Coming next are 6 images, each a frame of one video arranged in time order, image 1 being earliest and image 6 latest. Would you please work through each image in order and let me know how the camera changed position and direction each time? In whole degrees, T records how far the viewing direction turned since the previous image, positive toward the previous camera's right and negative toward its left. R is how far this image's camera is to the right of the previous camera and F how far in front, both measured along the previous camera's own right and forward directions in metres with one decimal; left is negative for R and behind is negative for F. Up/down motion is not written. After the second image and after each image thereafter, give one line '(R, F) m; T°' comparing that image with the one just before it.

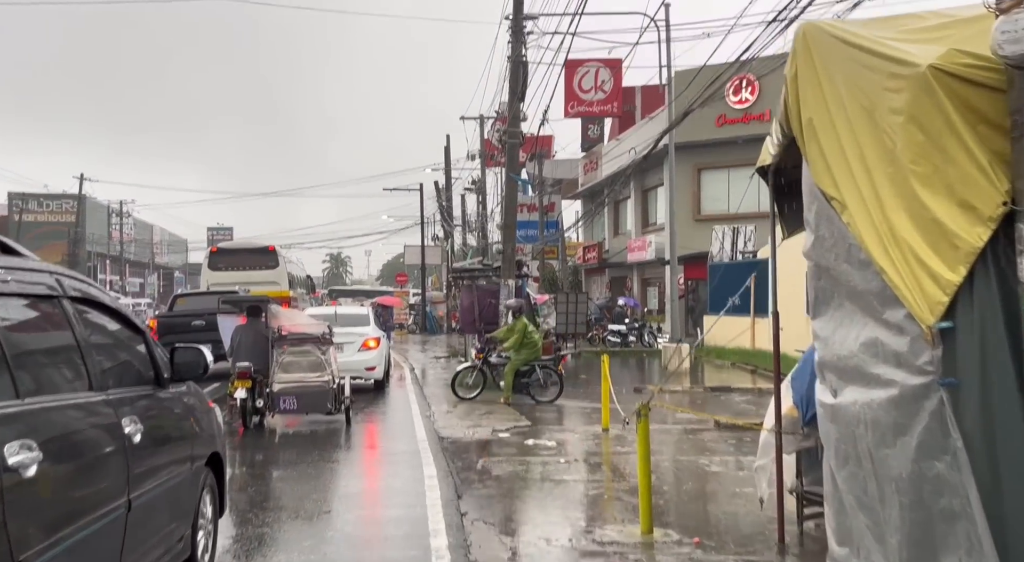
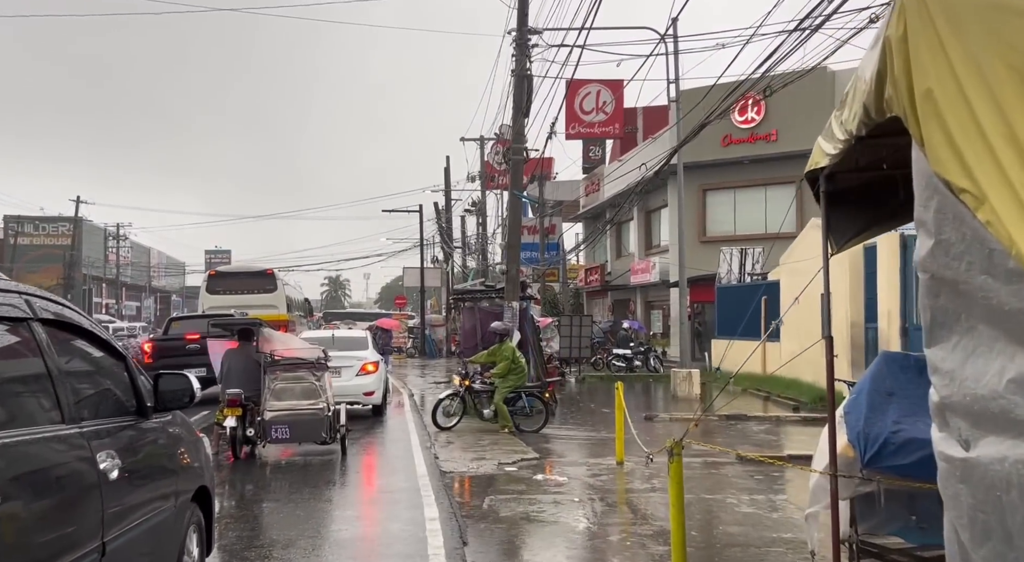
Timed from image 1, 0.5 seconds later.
(-0.1, +0.7) m; 0°
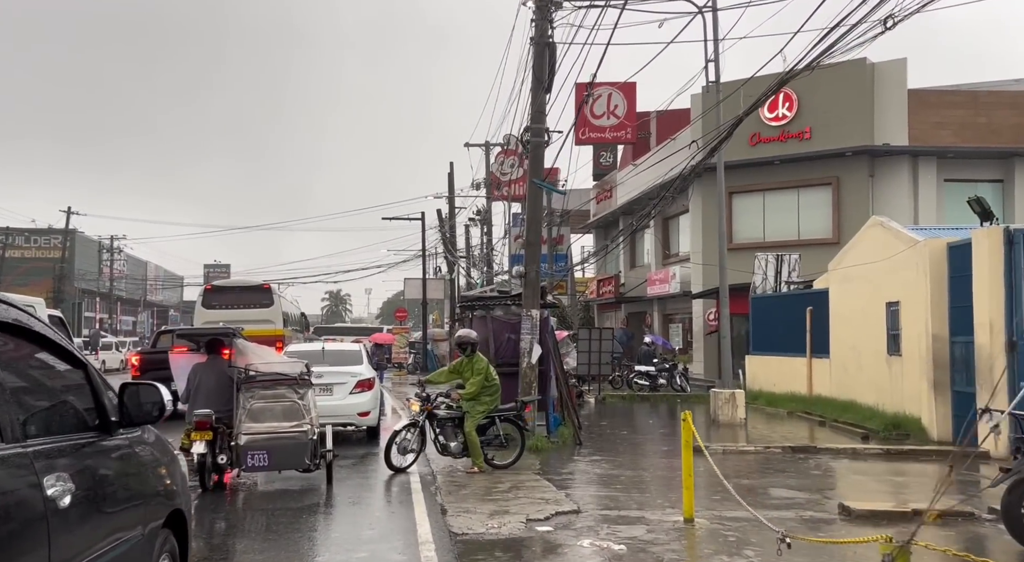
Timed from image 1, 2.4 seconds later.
(-0.2, +2.4) m; 0°
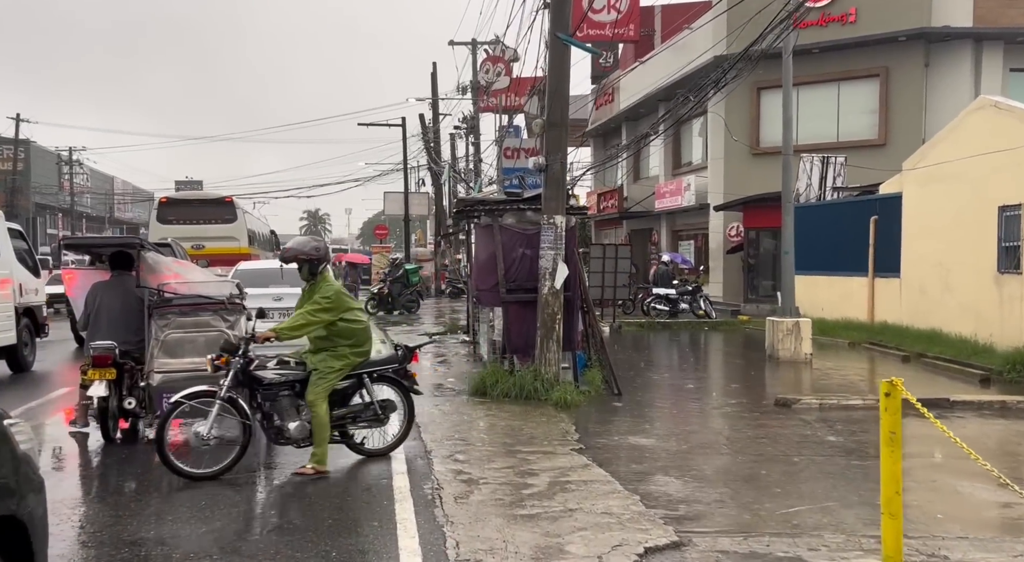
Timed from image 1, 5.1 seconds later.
(-0.3, +3.4) m; +1°
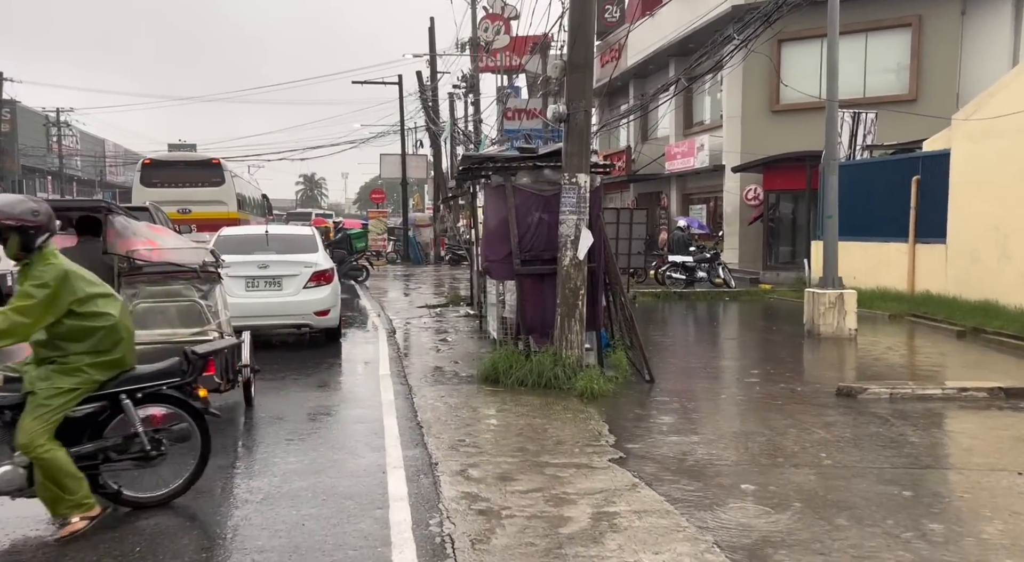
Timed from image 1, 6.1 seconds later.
(-0.2, +1.4) m; 0°
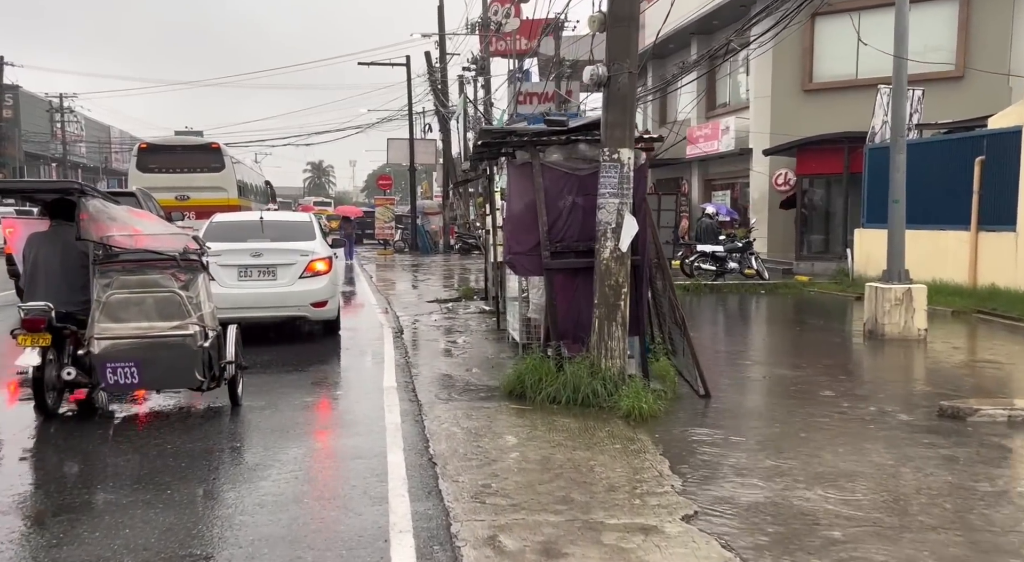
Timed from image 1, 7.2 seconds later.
(-0.2, +1.4) m; 0°
